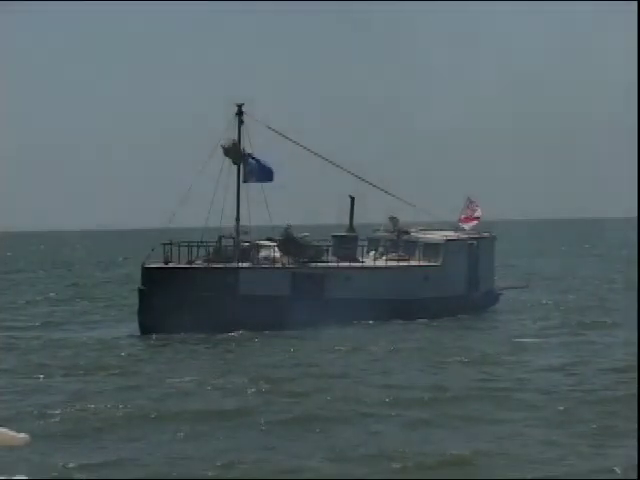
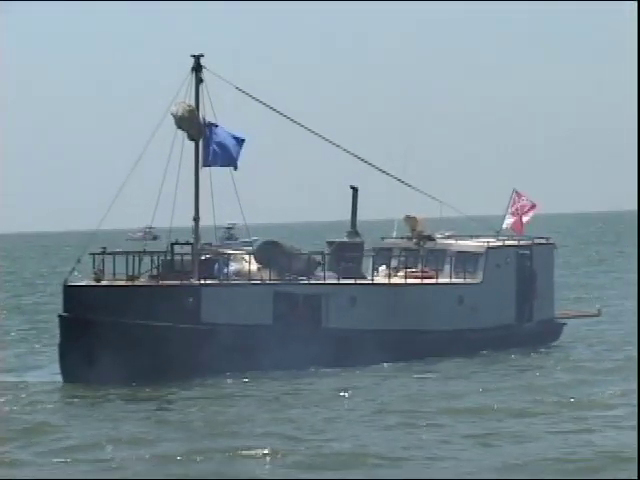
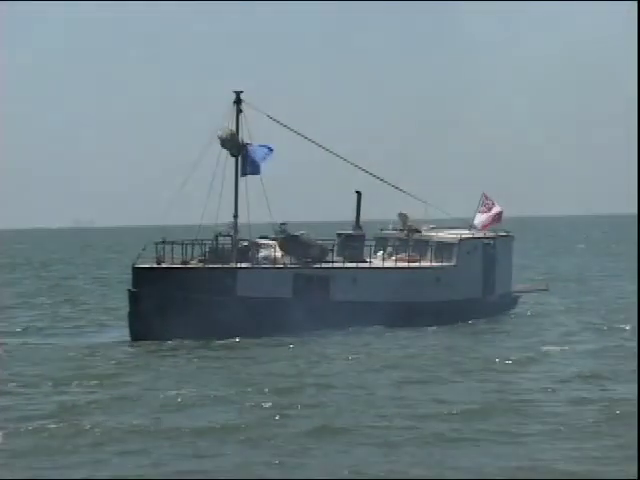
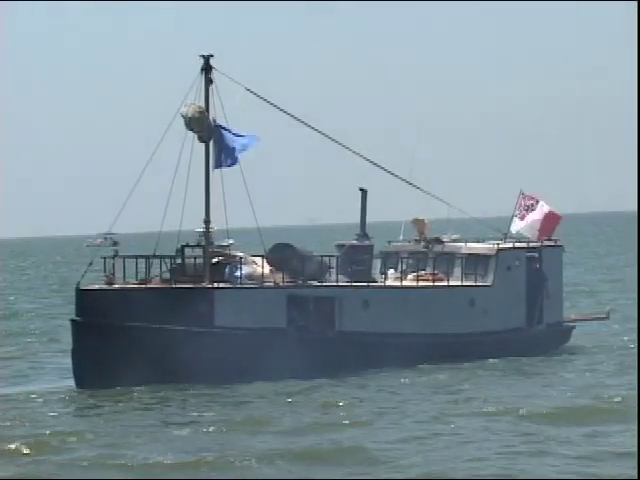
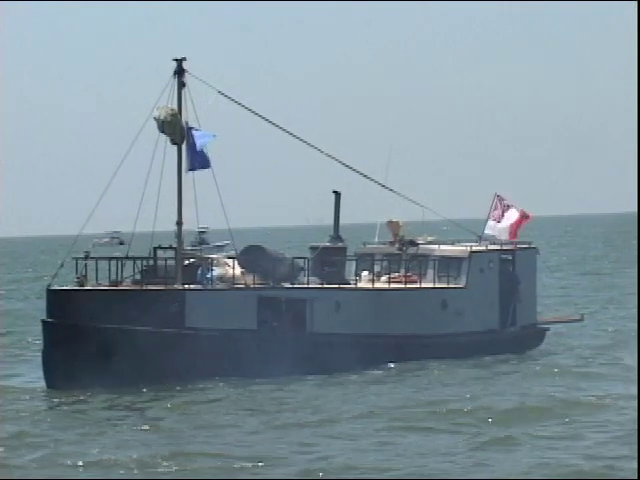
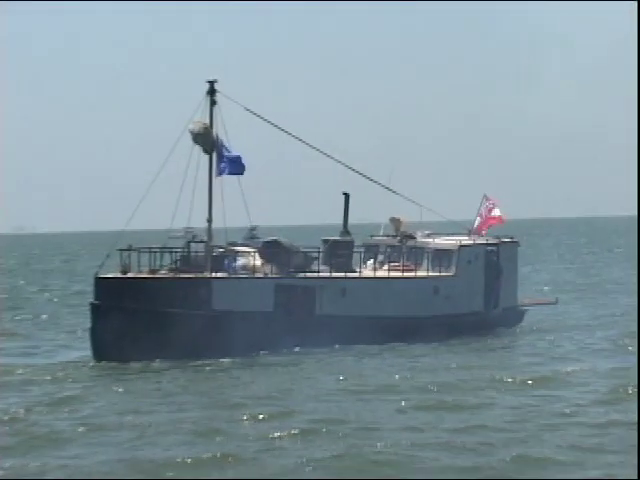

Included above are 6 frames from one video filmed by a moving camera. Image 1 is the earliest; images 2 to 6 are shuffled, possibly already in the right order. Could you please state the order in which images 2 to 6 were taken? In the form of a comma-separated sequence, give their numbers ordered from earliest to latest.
3, 6, 2, 5, 4
